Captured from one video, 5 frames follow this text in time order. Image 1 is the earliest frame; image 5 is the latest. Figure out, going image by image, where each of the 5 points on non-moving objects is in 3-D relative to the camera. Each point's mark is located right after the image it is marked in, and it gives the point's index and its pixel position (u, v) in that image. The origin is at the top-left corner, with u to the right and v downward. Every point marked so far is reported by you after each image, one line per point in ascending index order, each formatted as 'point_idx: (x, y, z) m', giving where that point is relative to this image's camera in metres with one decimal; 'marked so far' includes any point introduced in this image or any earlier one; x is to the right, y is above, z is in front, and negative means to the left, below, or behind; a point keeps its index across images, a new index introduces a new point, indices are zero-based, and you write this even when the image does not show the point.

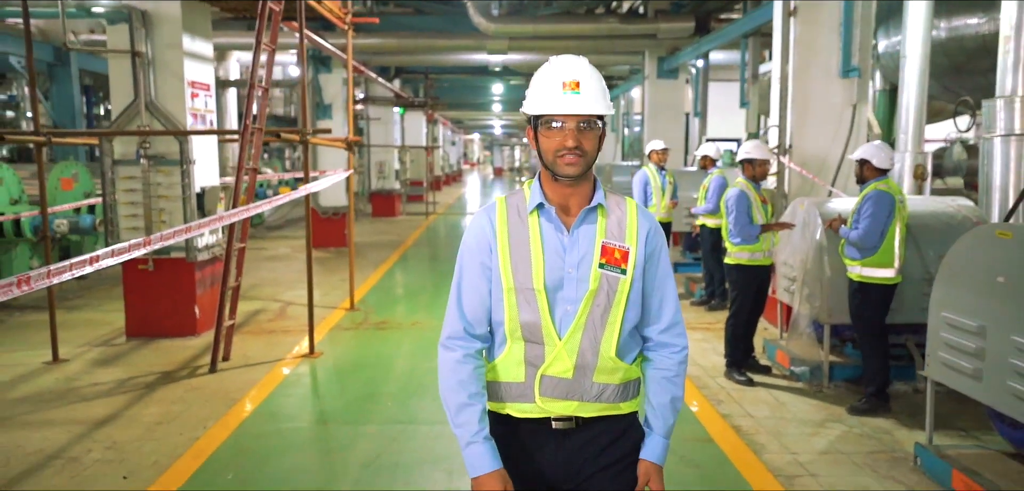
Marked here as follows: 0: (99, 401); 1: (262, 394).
0: (-2.7, -1.0, +5.2) m
1: (-1.7, -1.0, +5.3) m
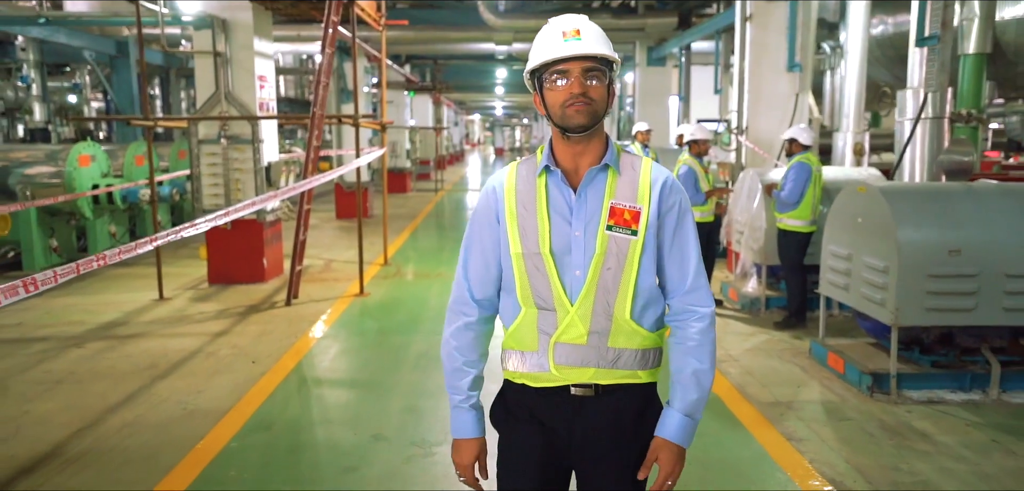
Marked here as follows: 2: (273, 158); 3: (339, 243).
0: (-2.6, -0.7, +6.9) m
1: (-1.6, -0.7, +6.9) m
2: (-2.7, +1.0, +8.9) m
3: (-2.5, +0.1, +11.7) m
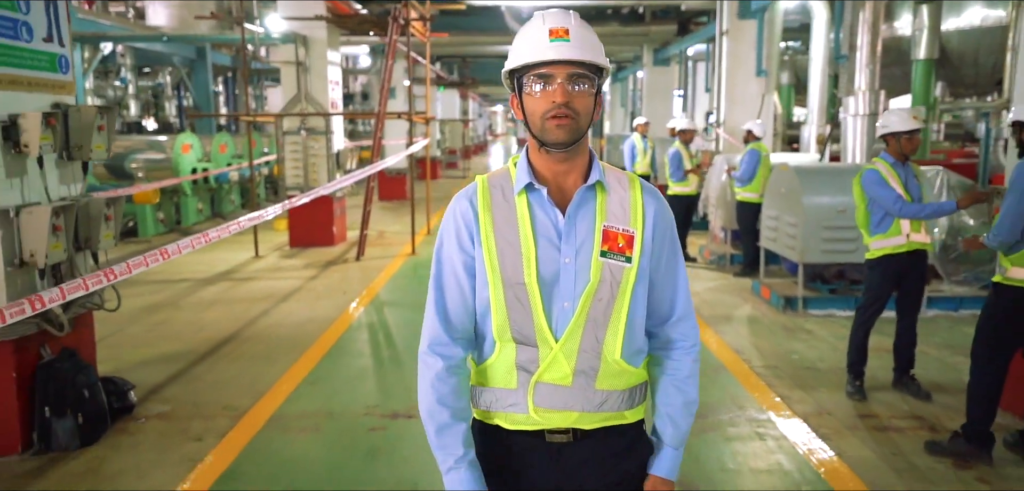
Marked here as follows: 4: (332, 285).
0: (-2.4, -0.3, +9.0) m
1: (-1.4, -0.3, +9.0) m
2: (-2.4, +1.4, +11.1) m
3: (-2.2, +0.5, +13.8) m
4: (-1.9, -0.4, +8.3) m
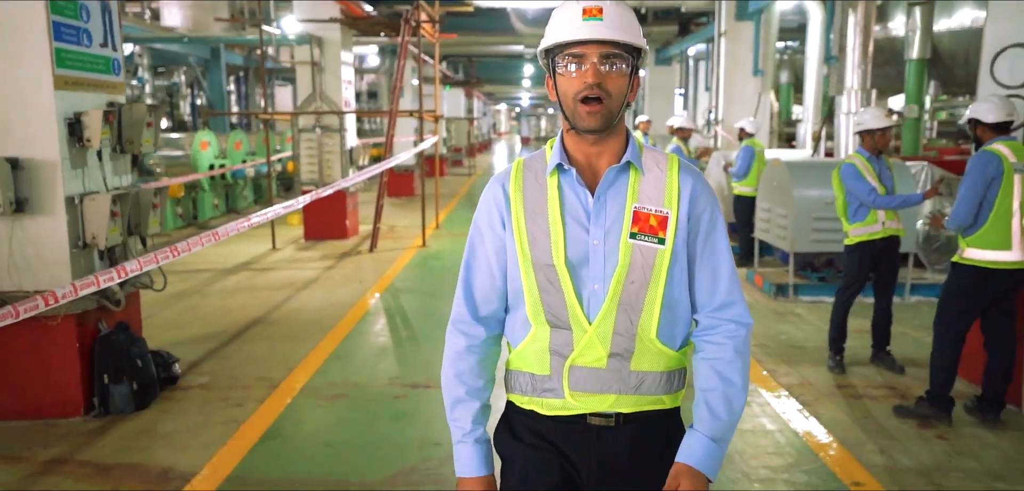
0: (-2.3, -0.2, +9.5) m
1: (-1.3, -0.2, +9.5) m
2: (-2.3, +1.5, +11.5) m
3: (-2.1, +0.6, +14.3) m
4: (-1.8, -0.3, +8.7) m
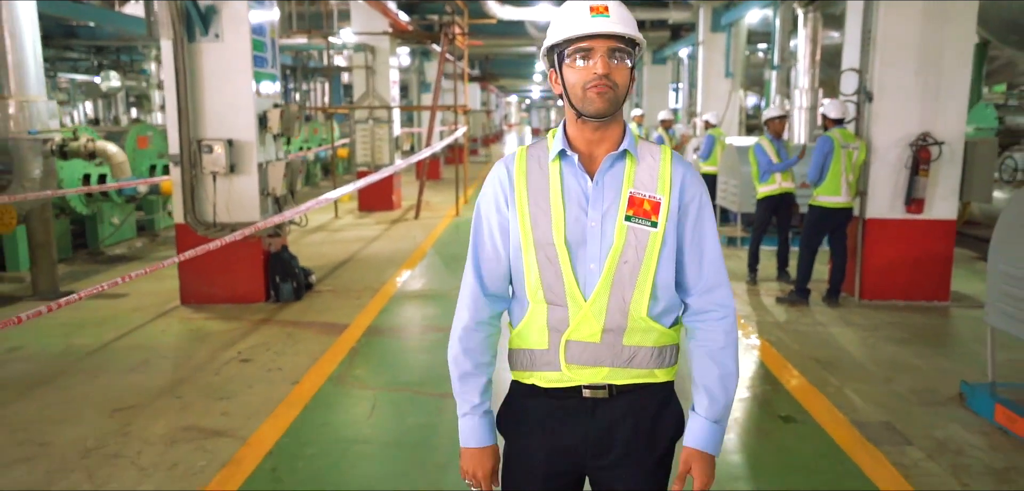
0: (-2.1, +0.3, +11.9) m
1: (-1.0, +0.3, +12.0) m
2: (-2.0, +2.0, +14.0) m
3: (-1.8, +1.1, +16.8) m
4: (-1.6, +0.2, +11.2) m
